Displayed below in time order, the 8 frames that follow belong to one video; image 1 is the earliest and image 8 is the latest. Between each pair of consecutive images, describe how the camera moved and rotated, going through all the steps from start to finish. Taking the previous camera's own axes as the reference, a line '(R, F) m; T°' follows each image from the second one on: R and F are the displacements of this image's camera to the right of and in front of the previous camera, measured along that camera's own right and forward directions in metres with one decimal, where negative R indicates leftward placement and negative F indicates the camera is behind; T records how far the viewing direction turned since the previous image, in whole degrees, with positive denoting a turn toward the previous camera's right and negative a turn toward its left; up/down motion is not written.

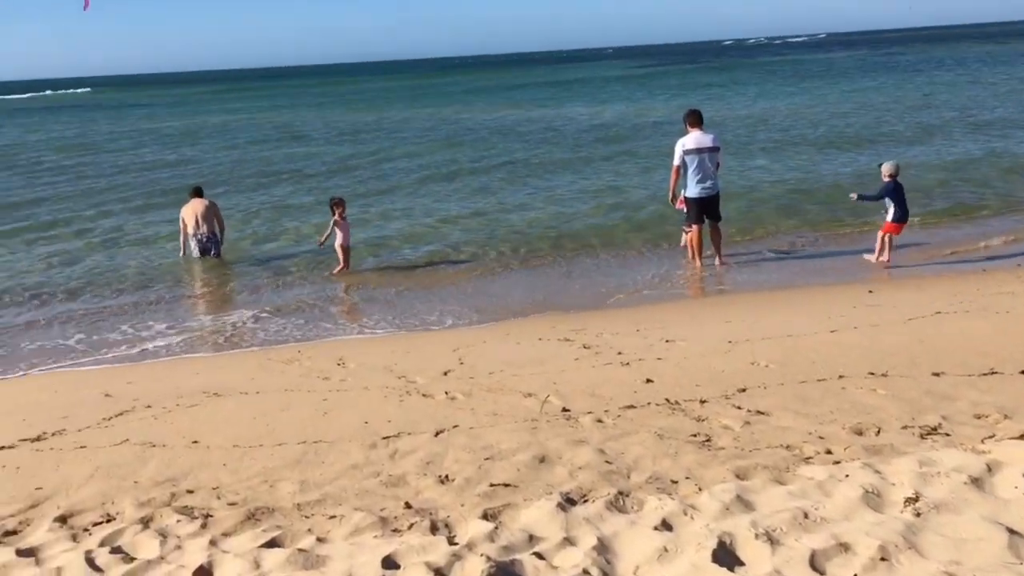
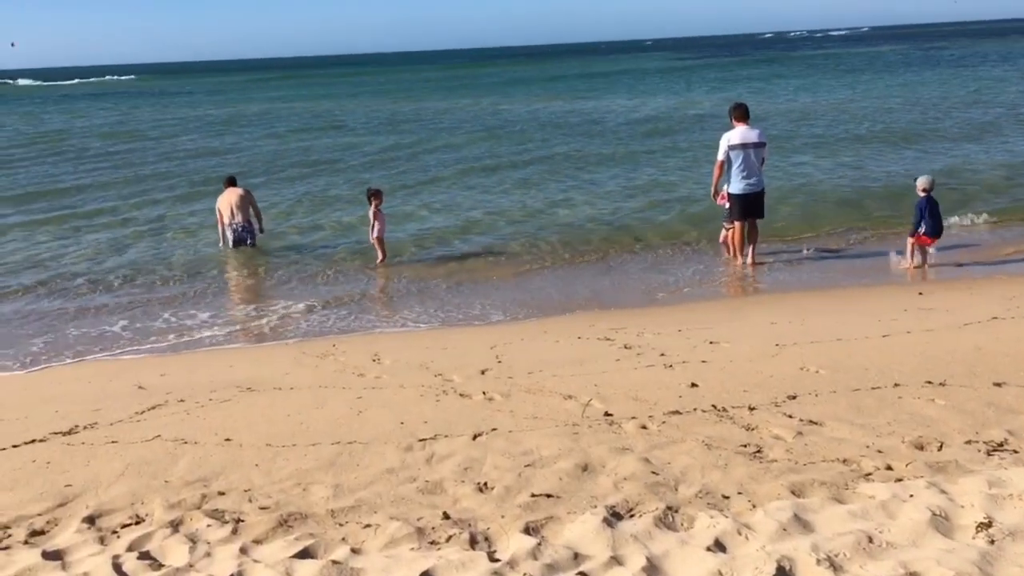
(-0.1, +0.2) m; -2°
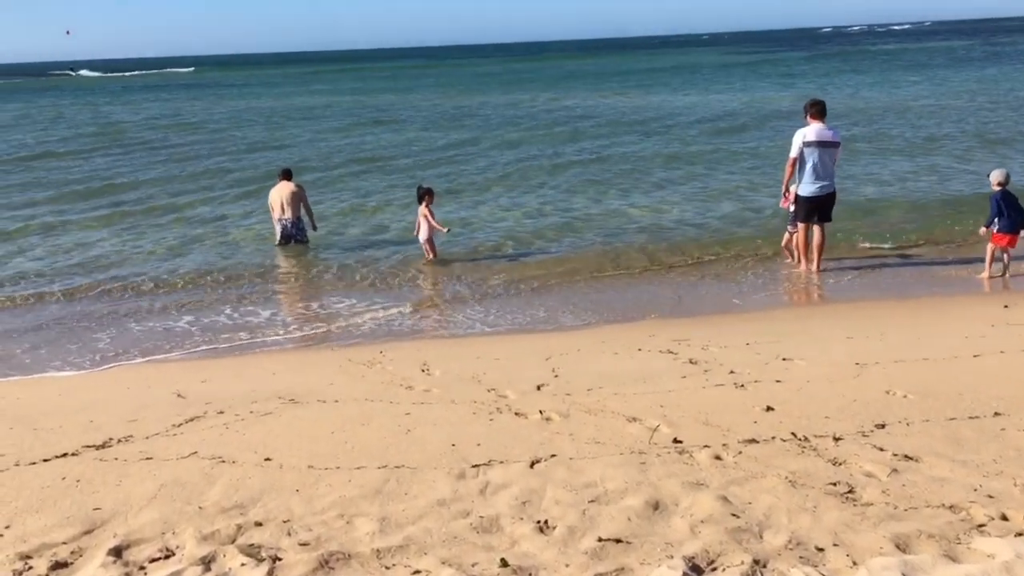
(-0.1, +0.3) m; -3°
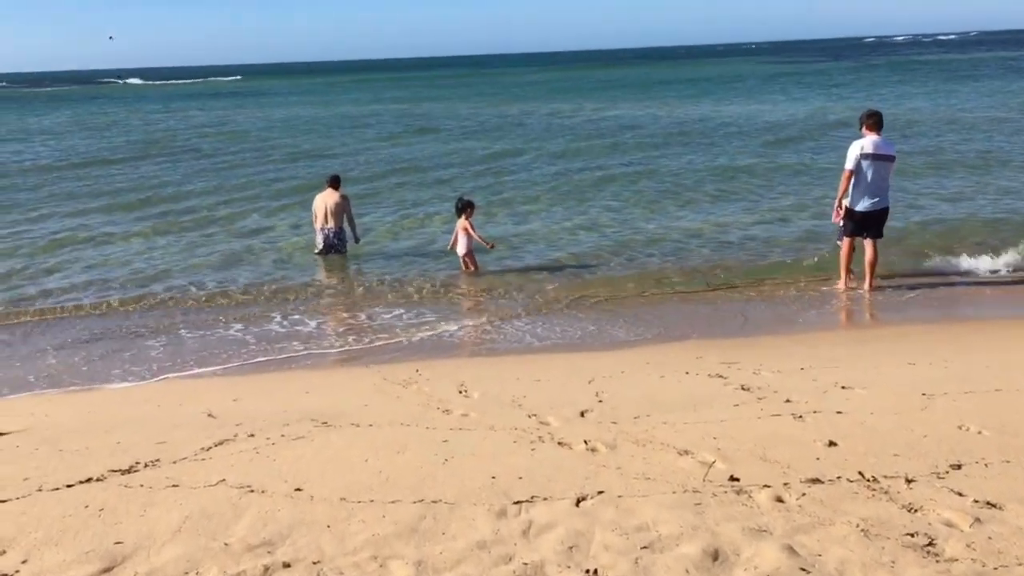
(-0.1, +0.2) m; -2°
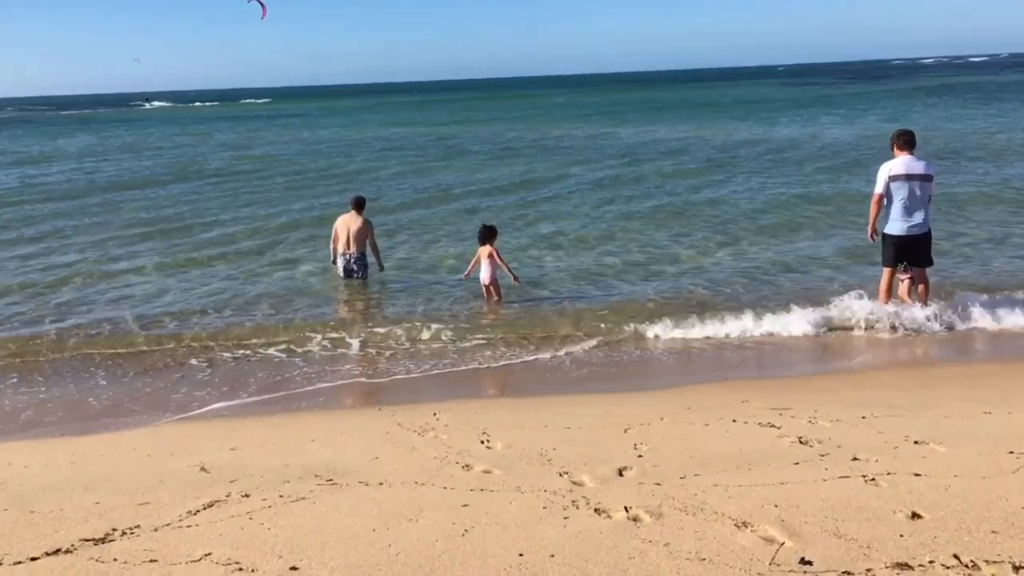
(0.0, +0.5) m; -1°
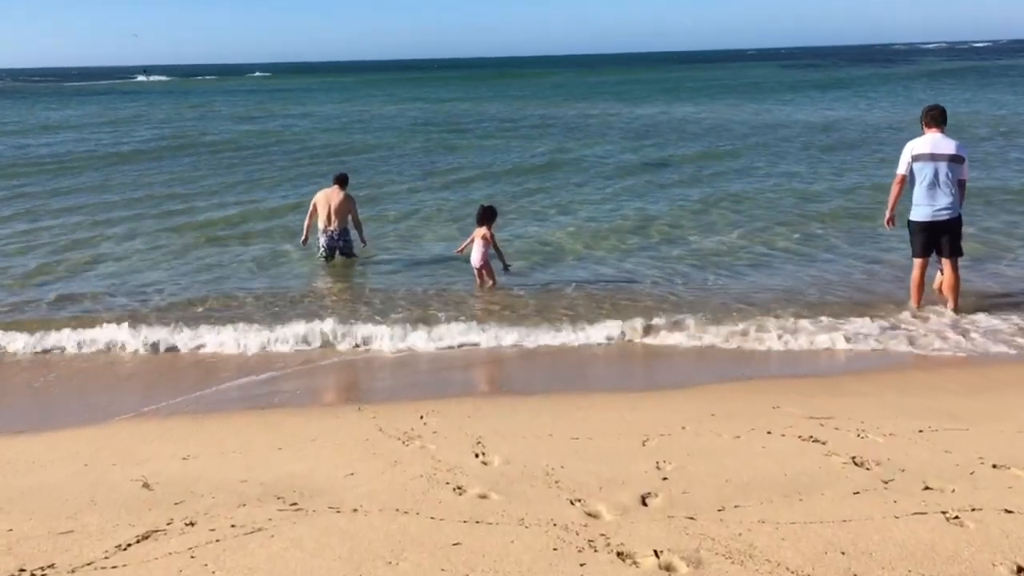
(0.0, +0.7) m; 0°
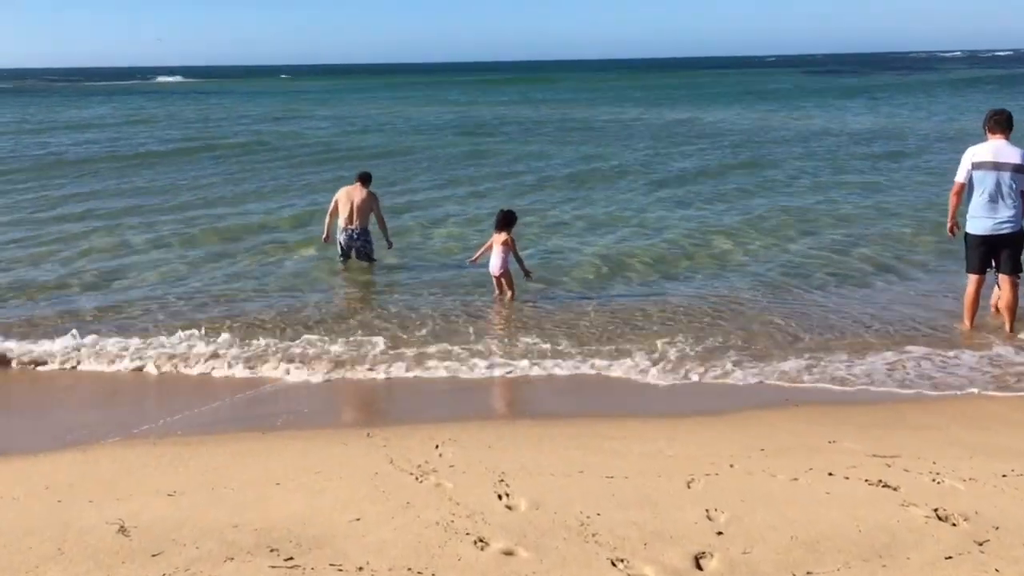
(-0.1, +0.5) m; -1°
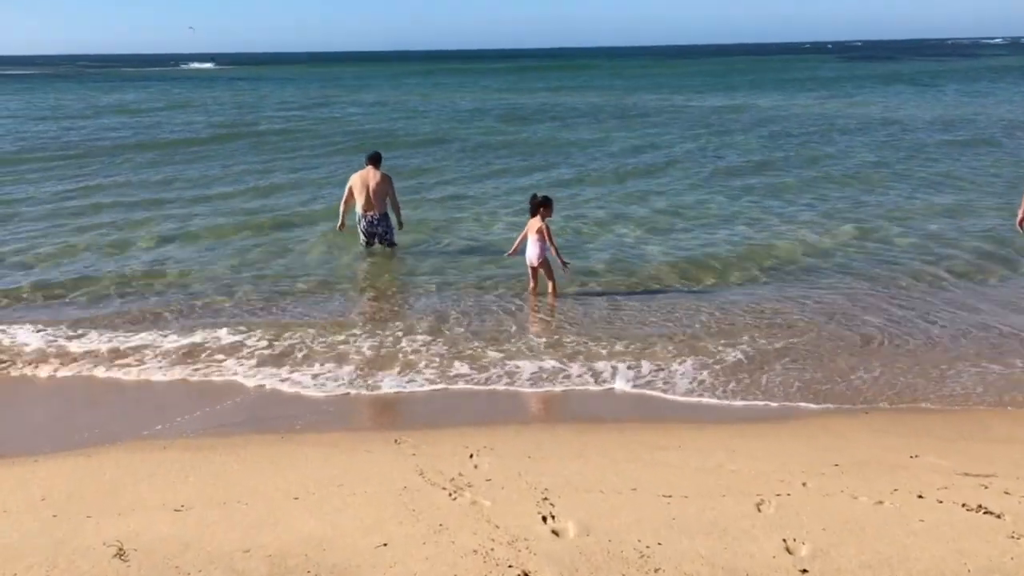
(-0.1, +0.4) m; -2°
